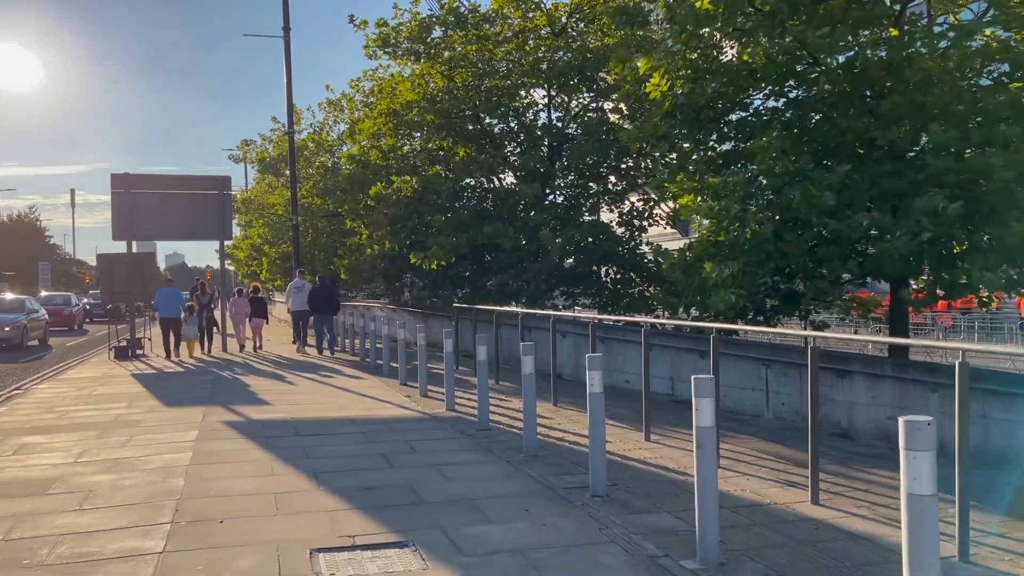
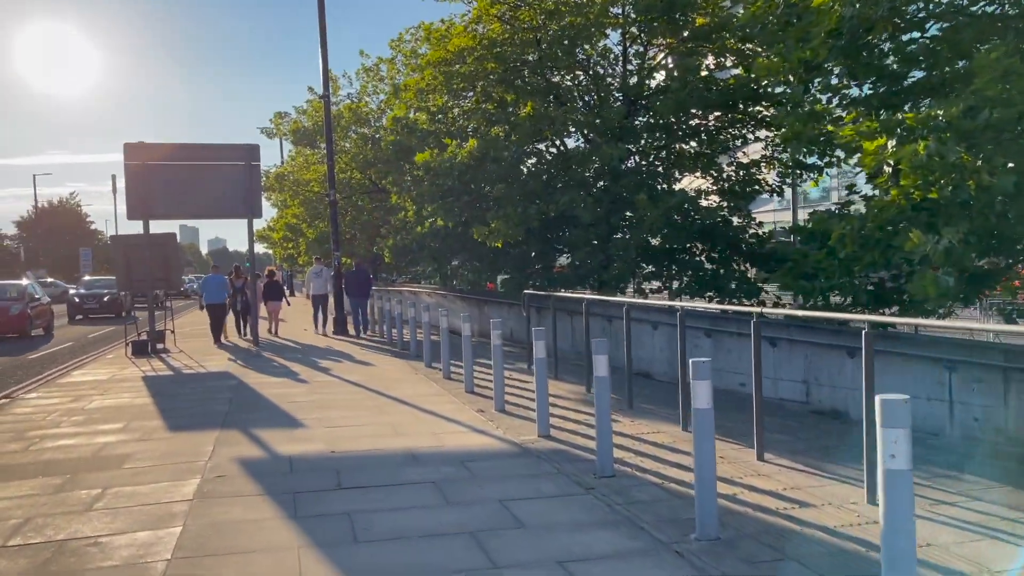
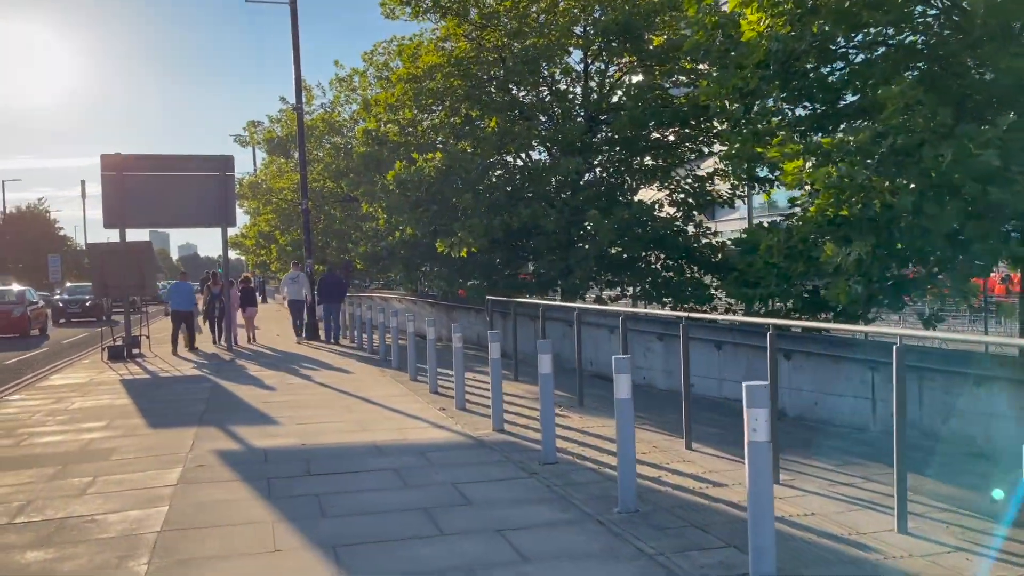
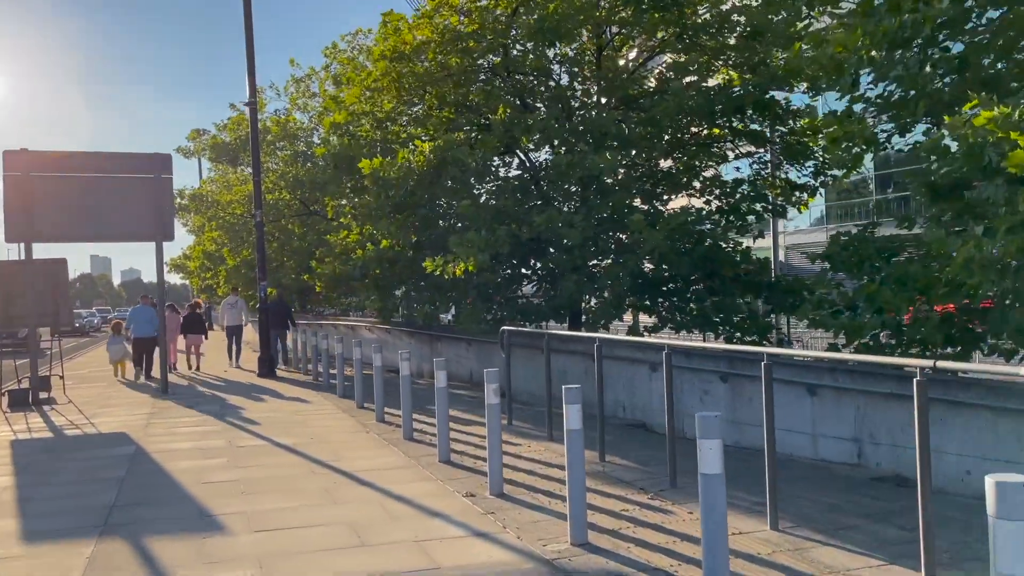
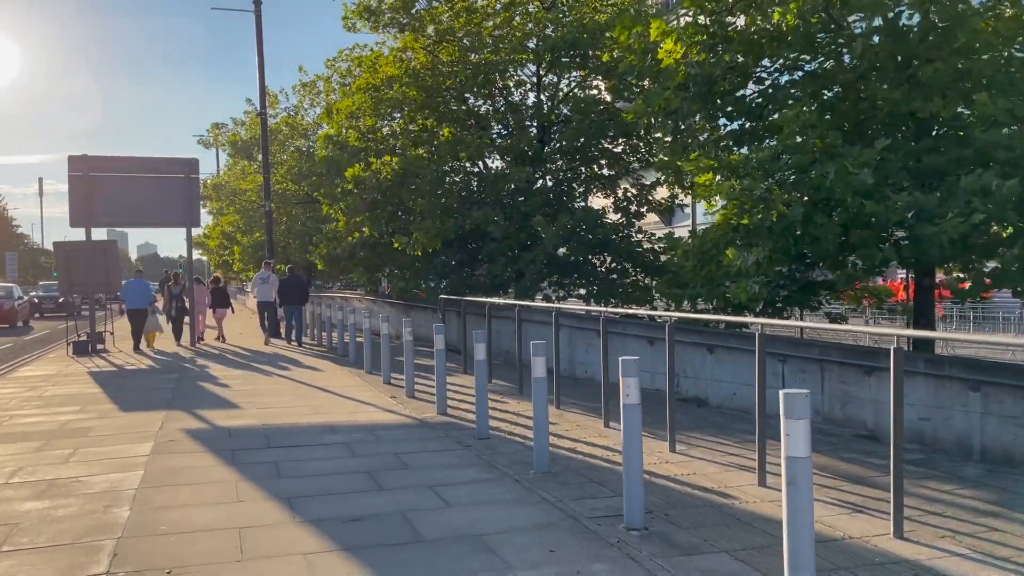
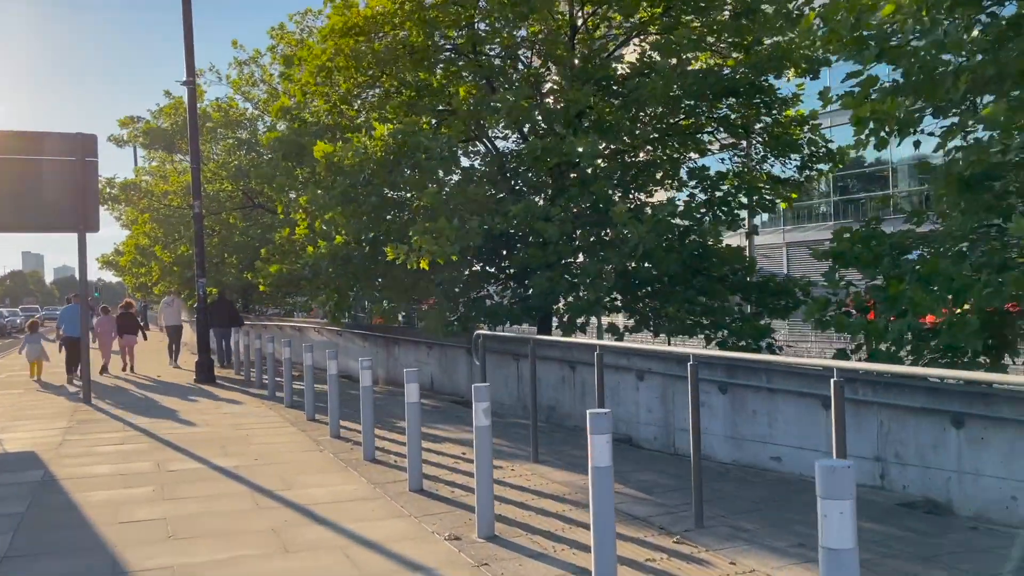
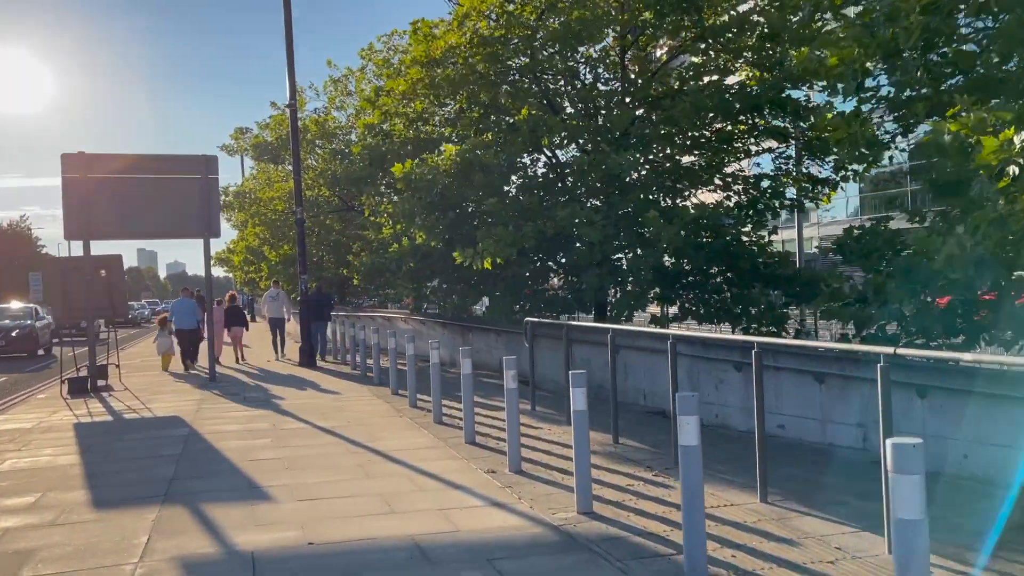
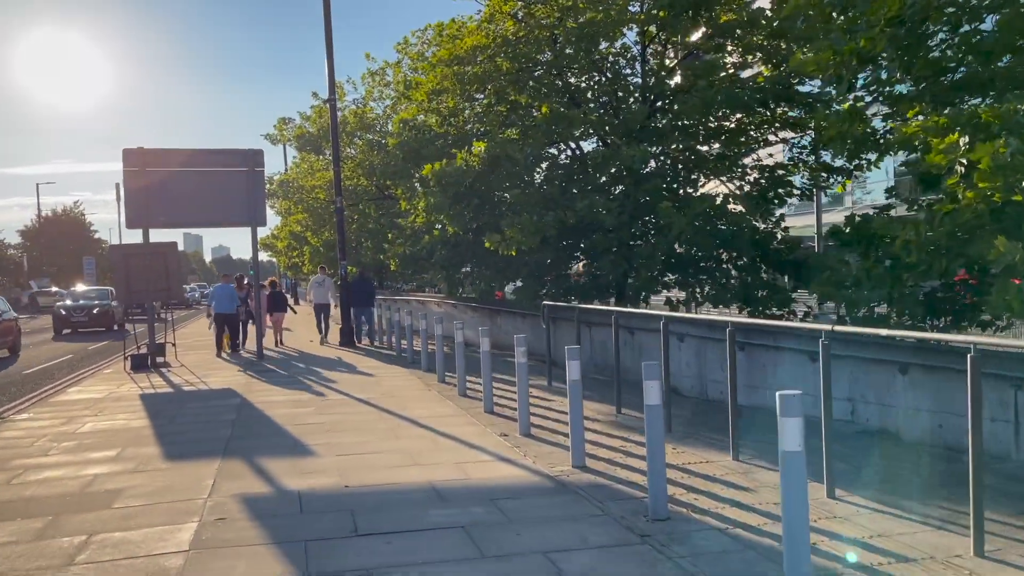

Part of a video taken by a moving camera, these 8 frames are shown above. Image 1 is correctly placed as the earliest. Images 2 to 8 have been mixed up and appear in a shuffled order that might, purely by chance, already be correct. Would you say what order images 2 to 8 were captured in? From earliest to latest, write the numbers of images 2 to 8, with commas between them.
5, 3, 2, 8, 7, 4, 6
